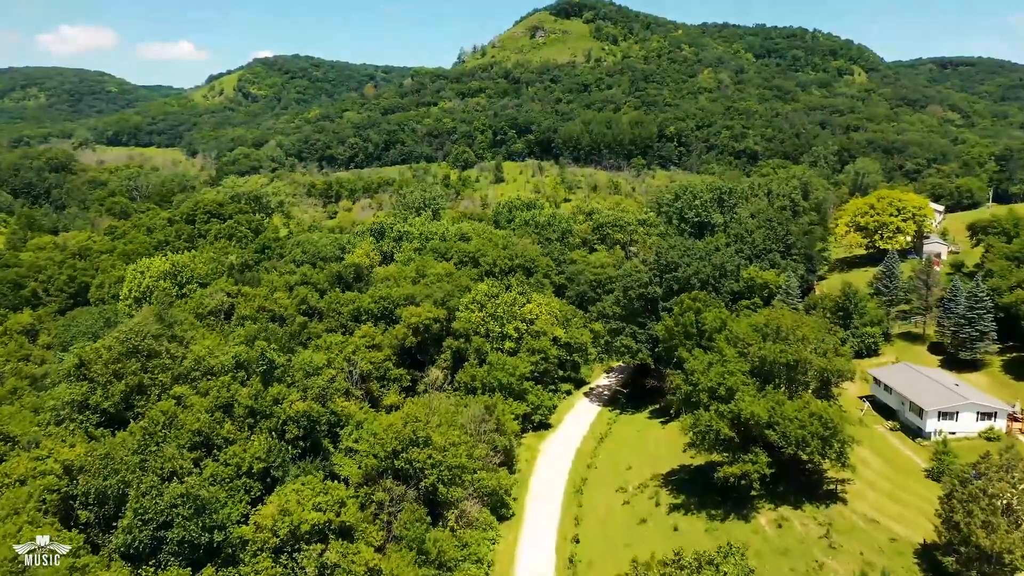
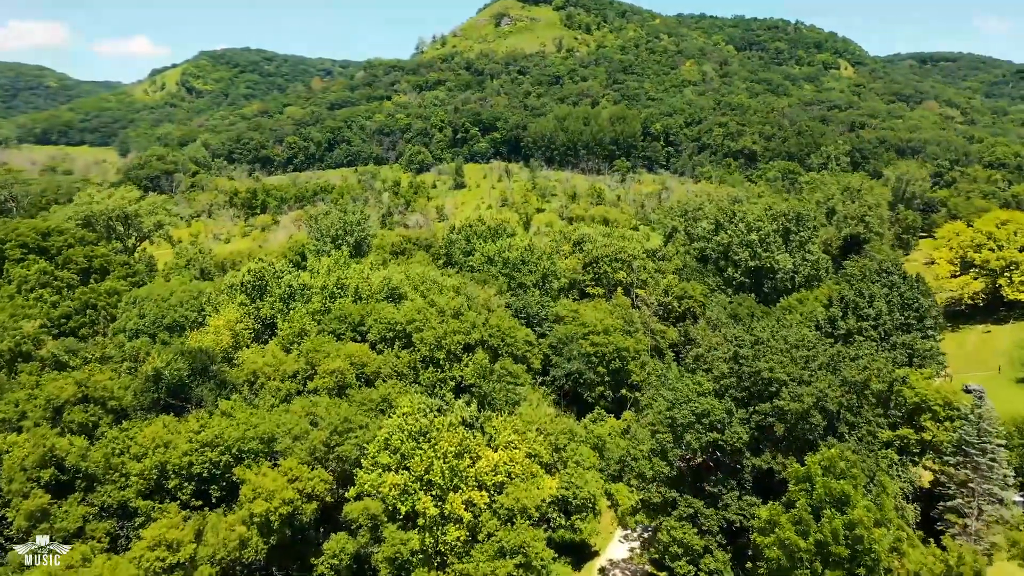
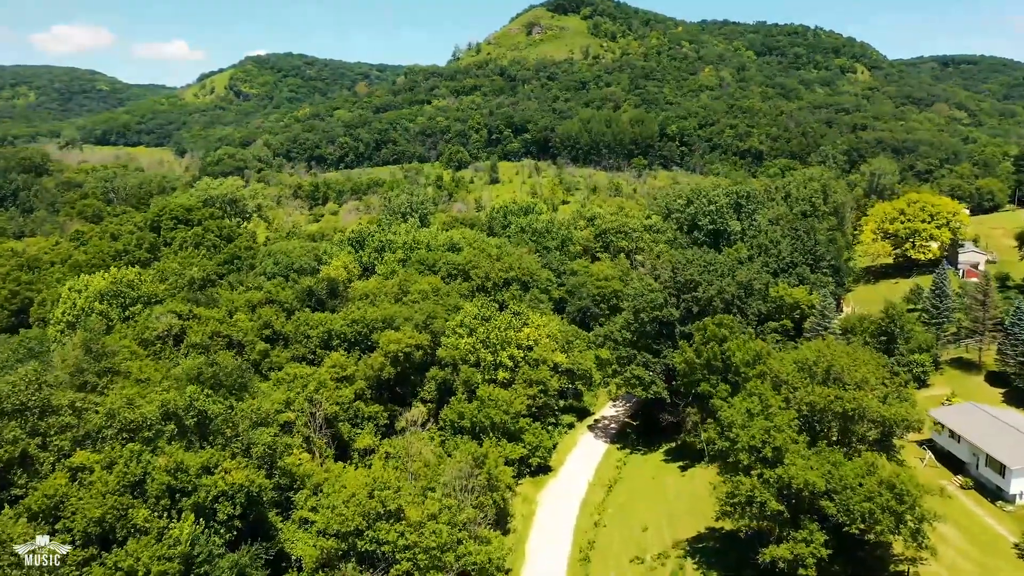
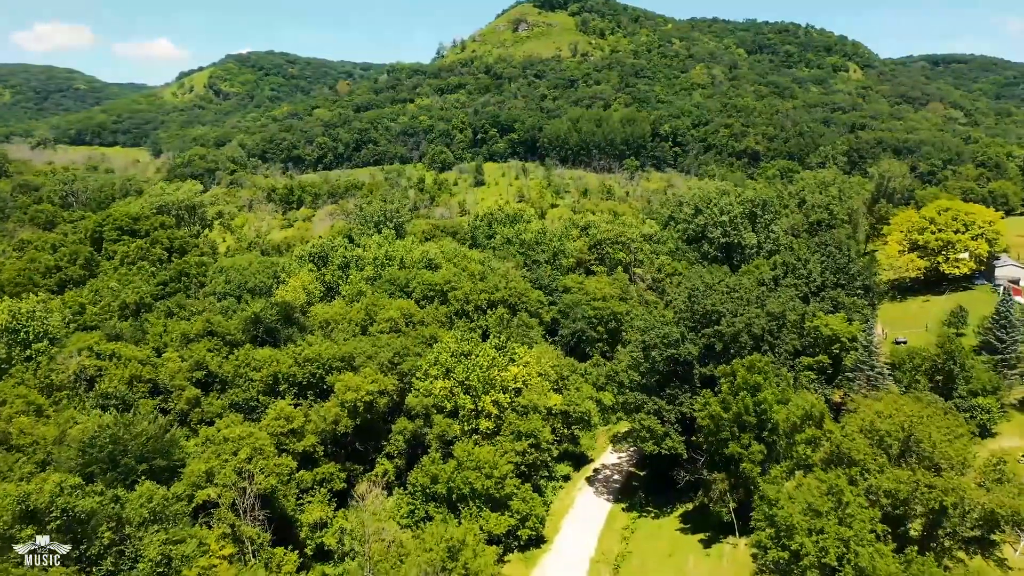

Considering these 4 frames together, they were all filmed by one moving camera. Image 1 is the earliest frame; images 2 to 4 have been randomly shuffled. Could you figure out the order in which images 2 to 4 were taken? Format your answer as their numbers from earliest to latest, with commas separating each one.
3, 4, 2
